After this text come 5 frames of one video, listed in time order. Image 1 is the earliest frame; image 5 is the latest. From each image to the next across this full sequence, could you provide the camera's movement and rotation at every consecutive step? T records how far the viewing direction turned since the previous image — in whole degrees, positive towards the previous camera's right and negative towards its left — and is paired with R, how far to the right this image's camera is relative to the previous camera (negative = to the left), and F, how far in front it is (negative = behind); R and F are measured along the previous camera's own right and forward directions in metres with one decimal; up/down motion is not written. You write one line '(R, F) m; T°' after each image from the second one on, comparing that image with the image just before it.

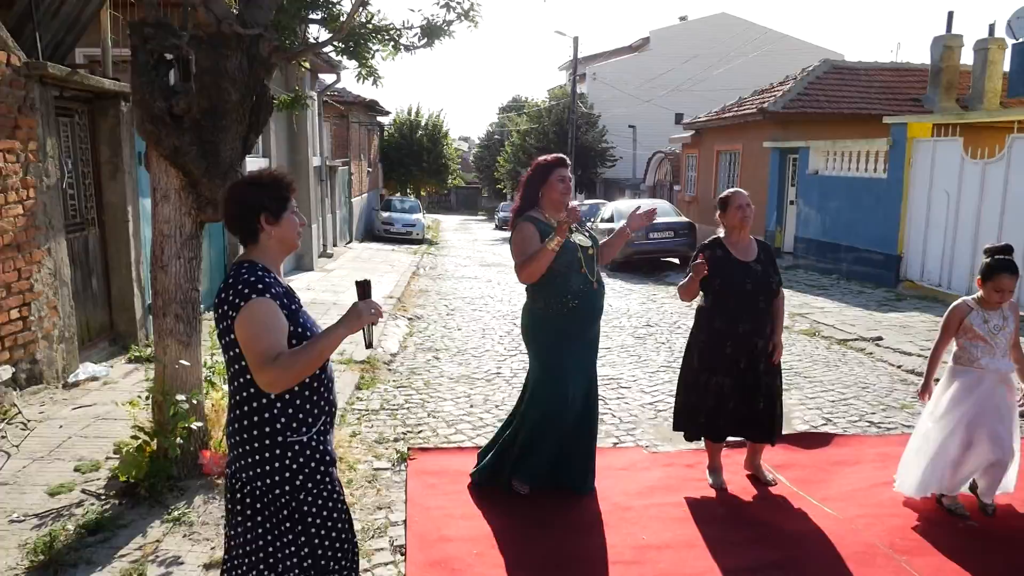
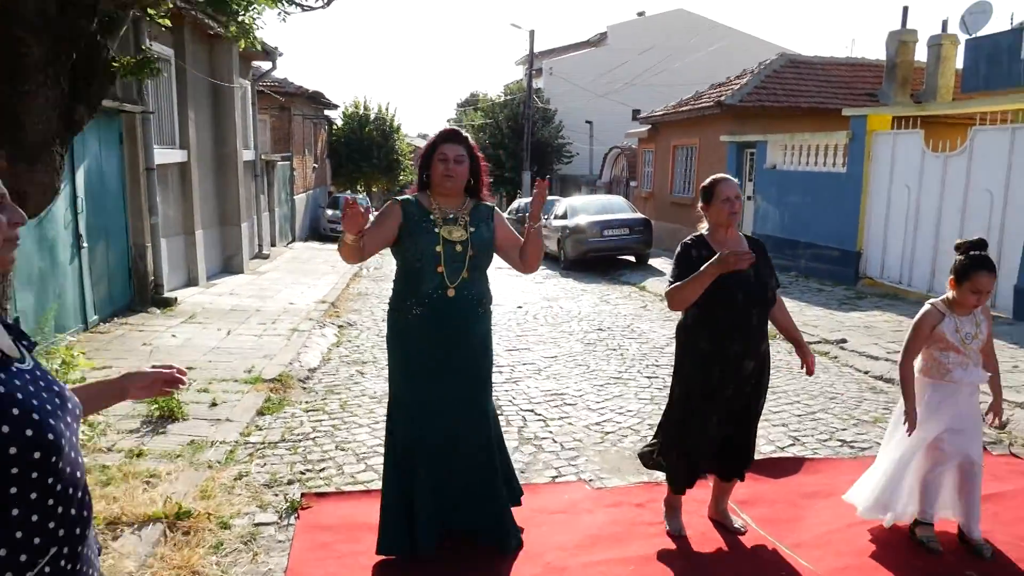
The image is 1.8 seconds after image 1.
(+0.2, +0.8) m; +3°
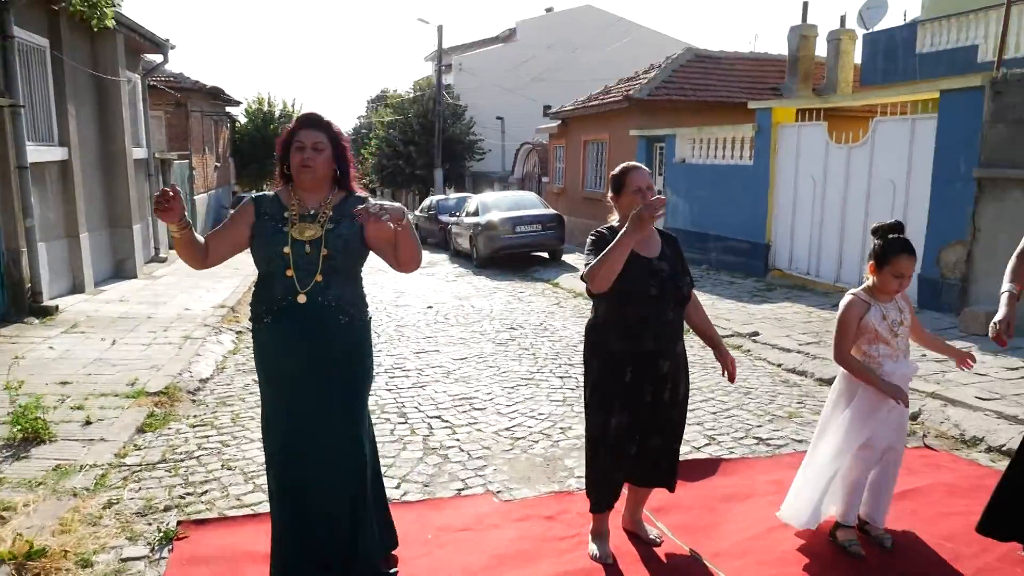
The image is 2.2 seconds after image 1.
(+0.1, +0.3) m; +6°
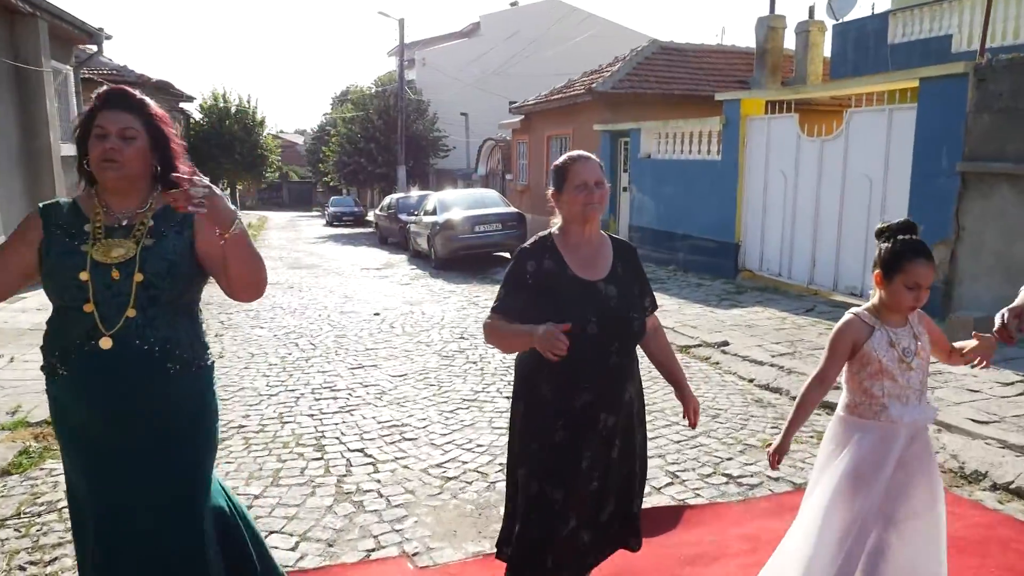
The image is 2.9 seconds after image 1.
(+0.2, +0.7) m; +2°
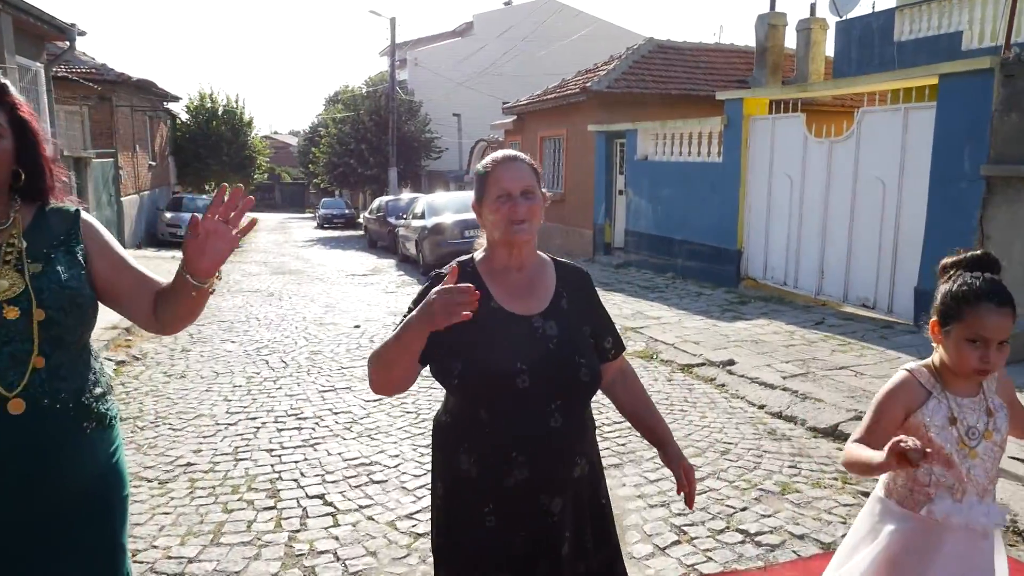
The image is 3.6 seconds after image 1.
(+0.1, +0.6) m; 0°
